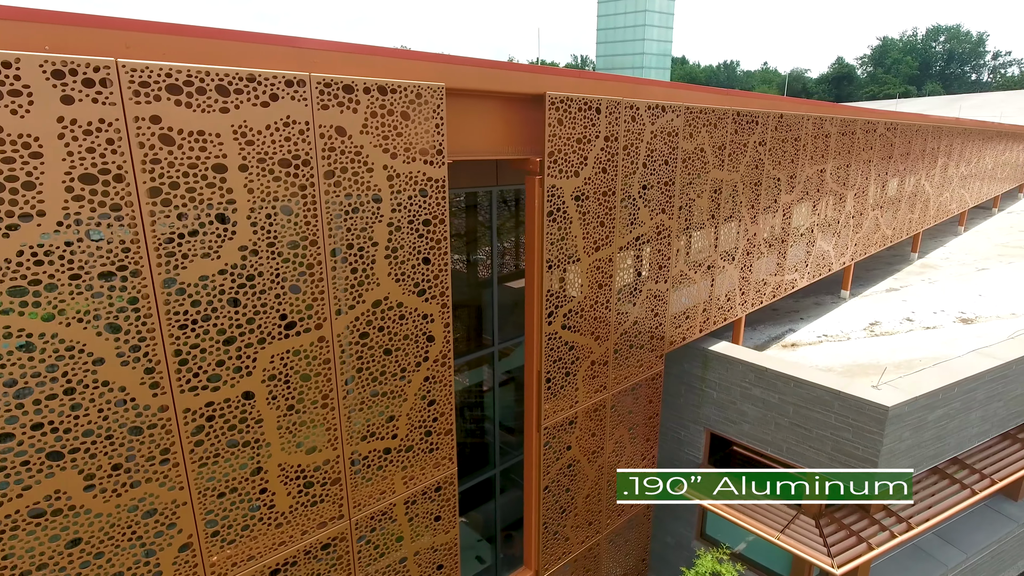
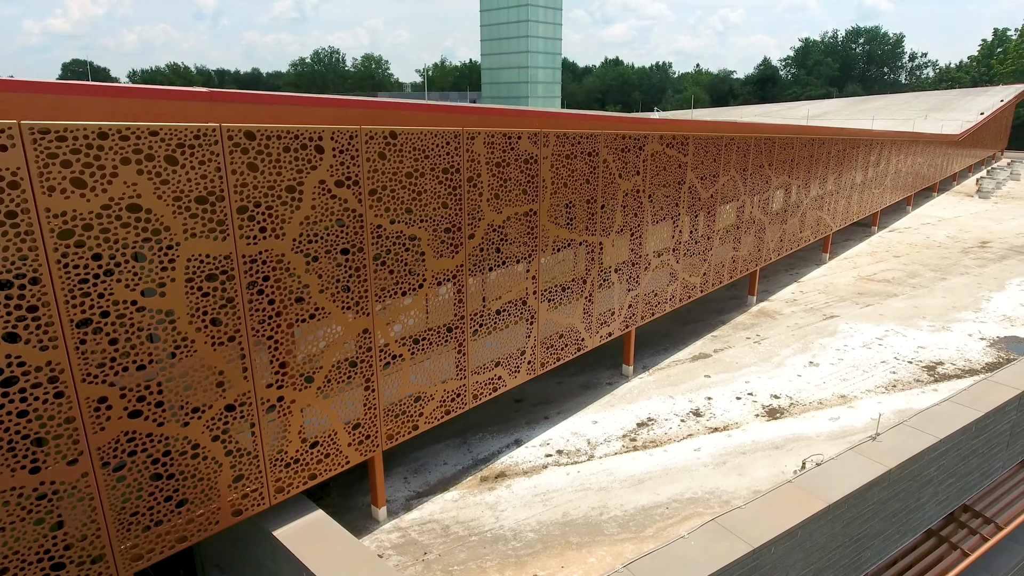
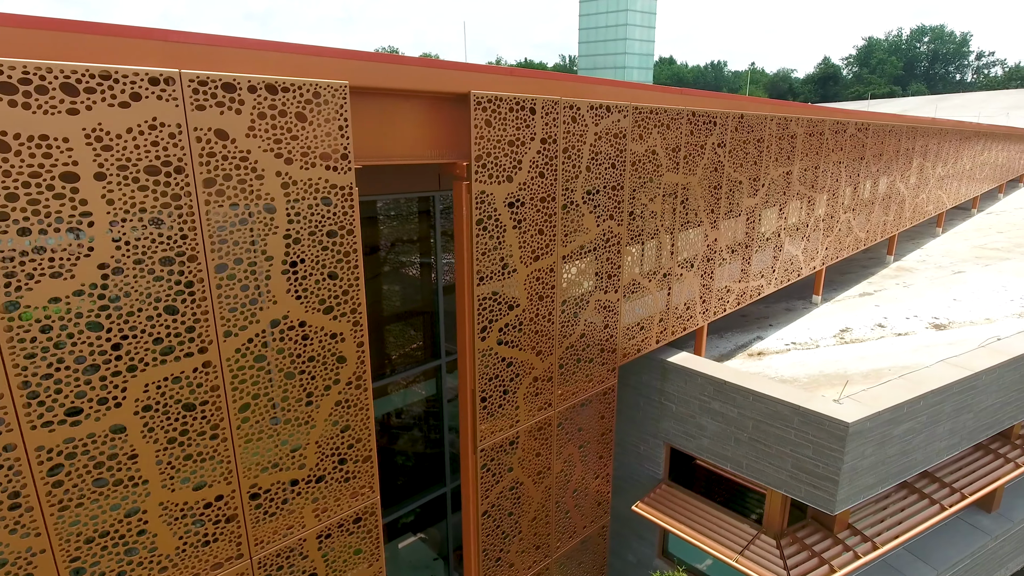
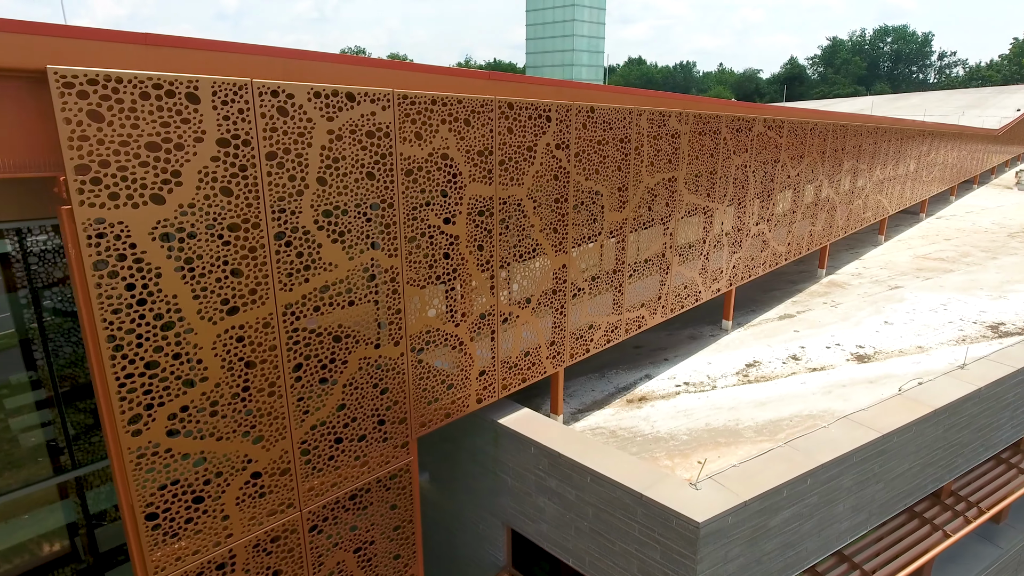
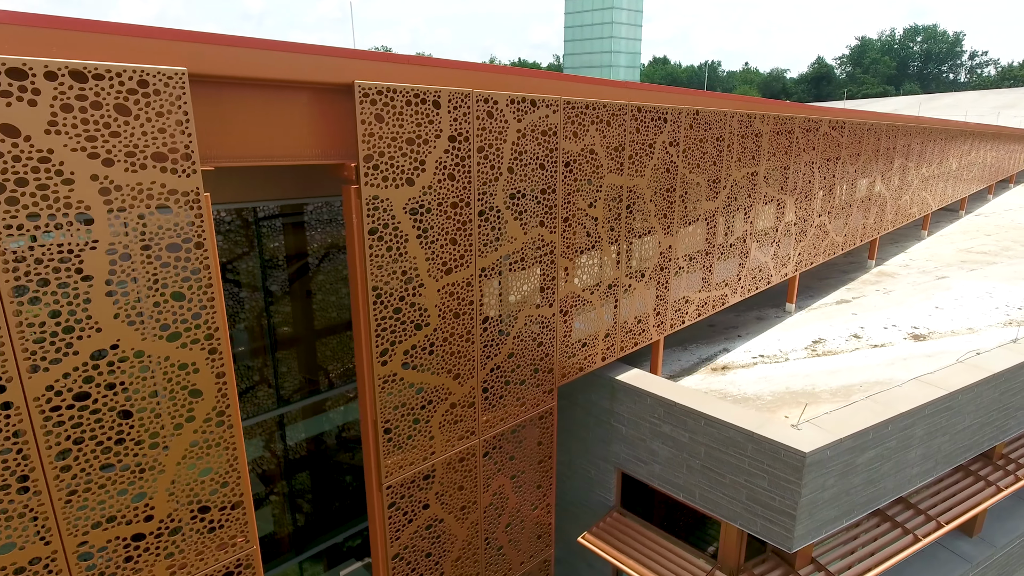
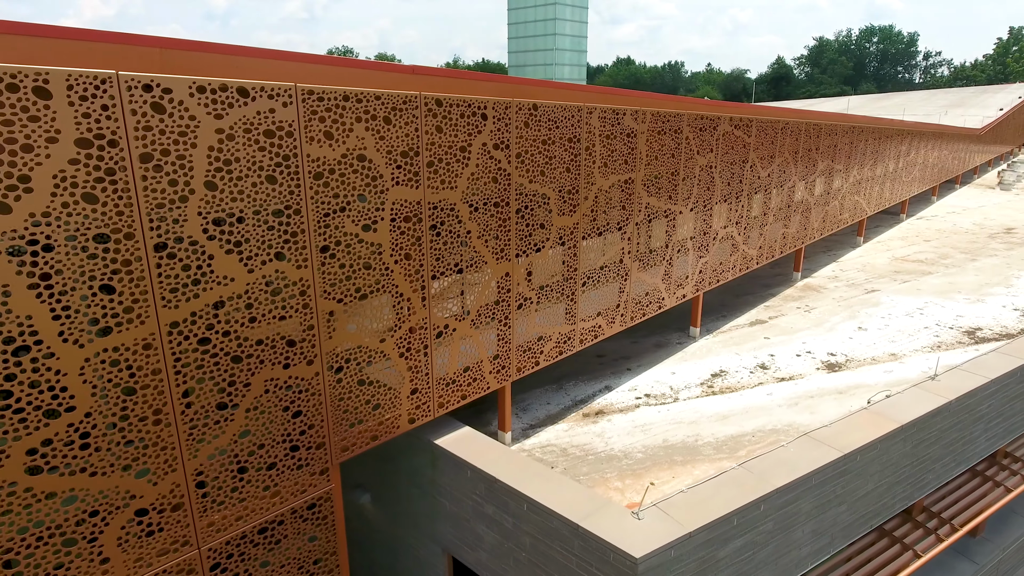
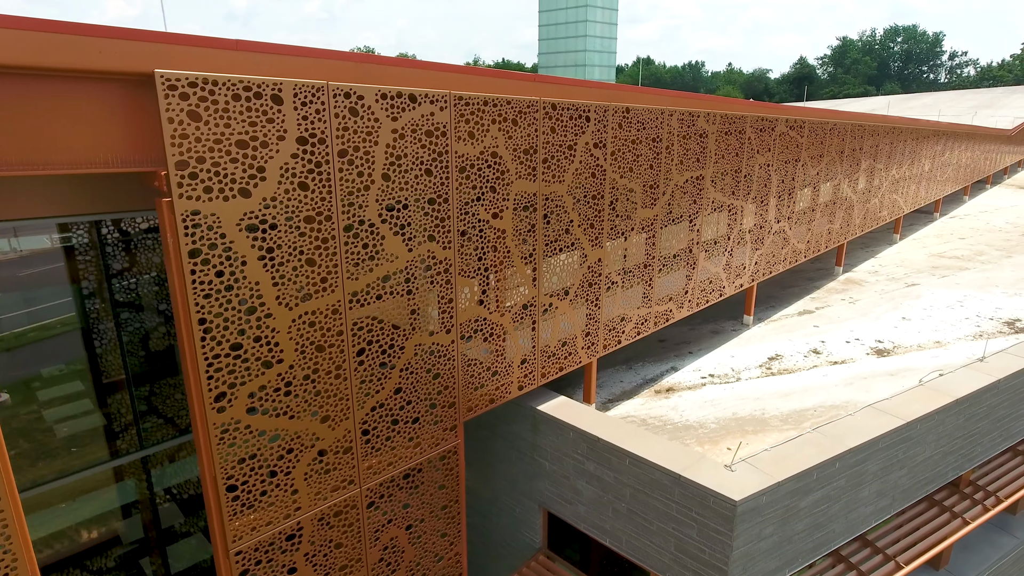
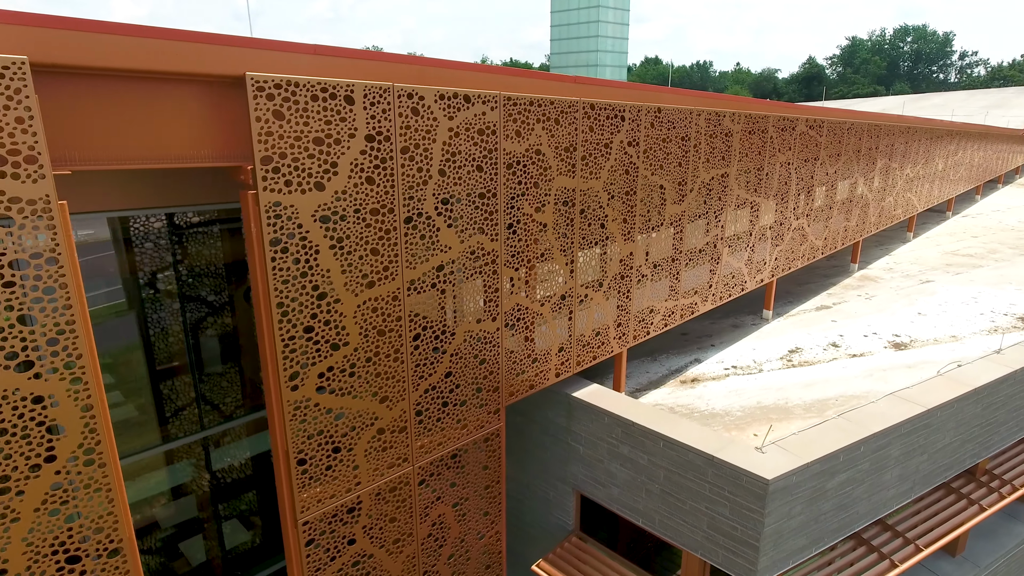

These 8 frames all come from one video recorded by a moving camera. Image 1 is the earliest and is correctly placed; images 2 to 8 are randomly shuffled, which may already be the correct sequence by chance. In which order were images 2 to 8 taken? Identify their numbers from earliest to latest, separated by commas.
3, 5, 8, 7, 4, 6, 2
